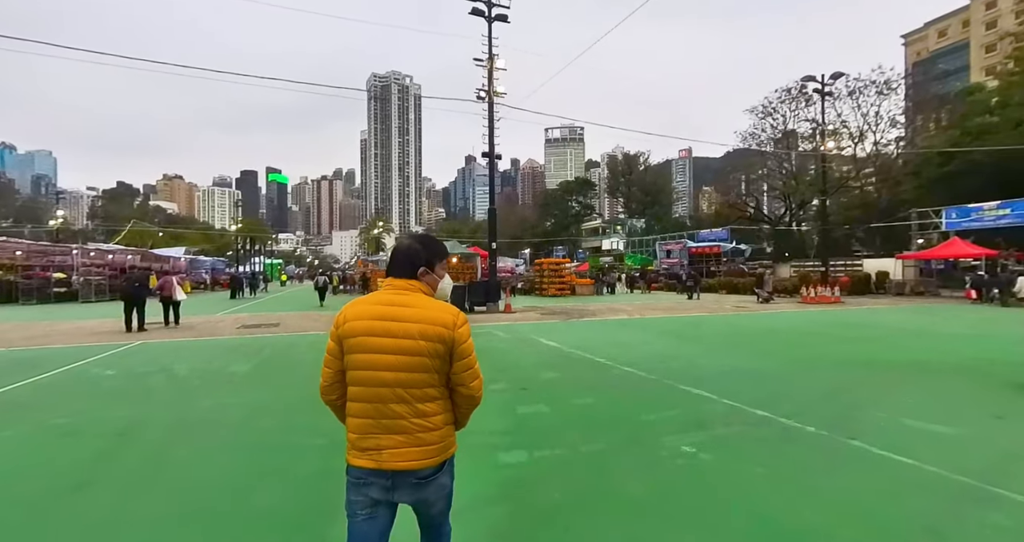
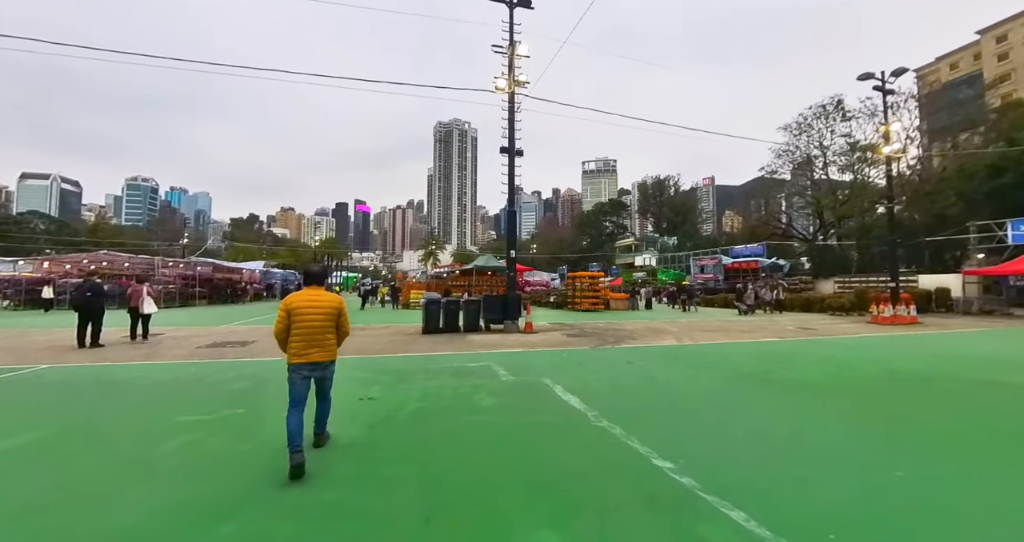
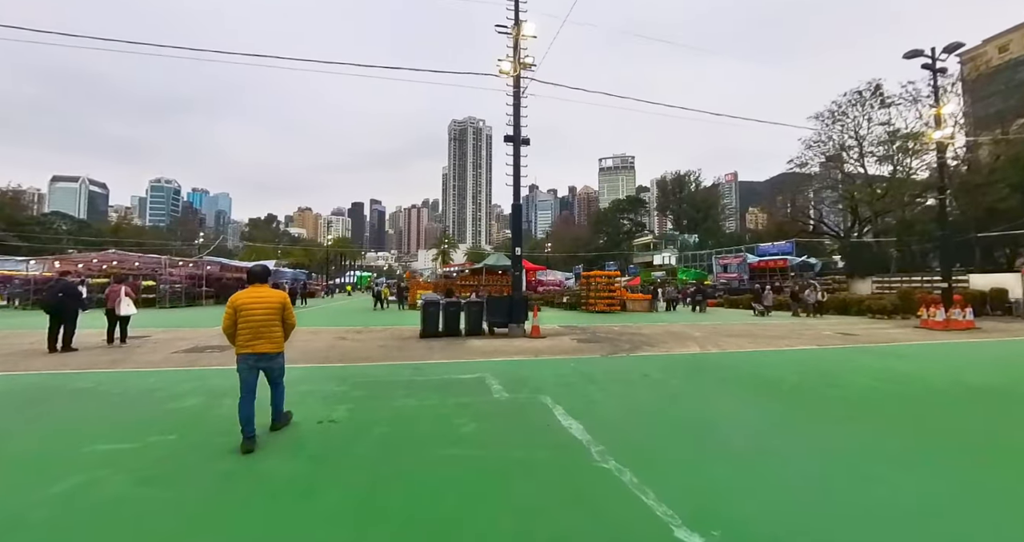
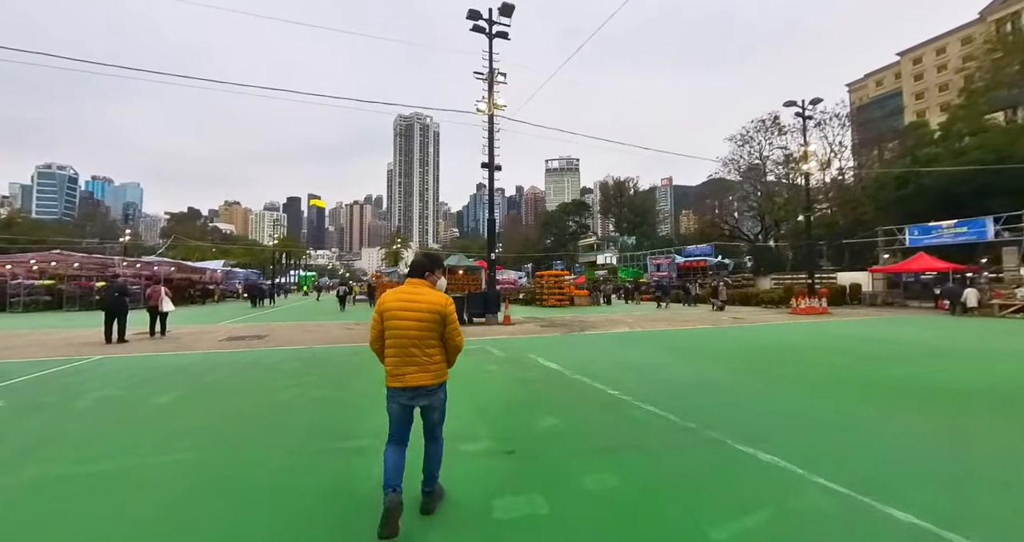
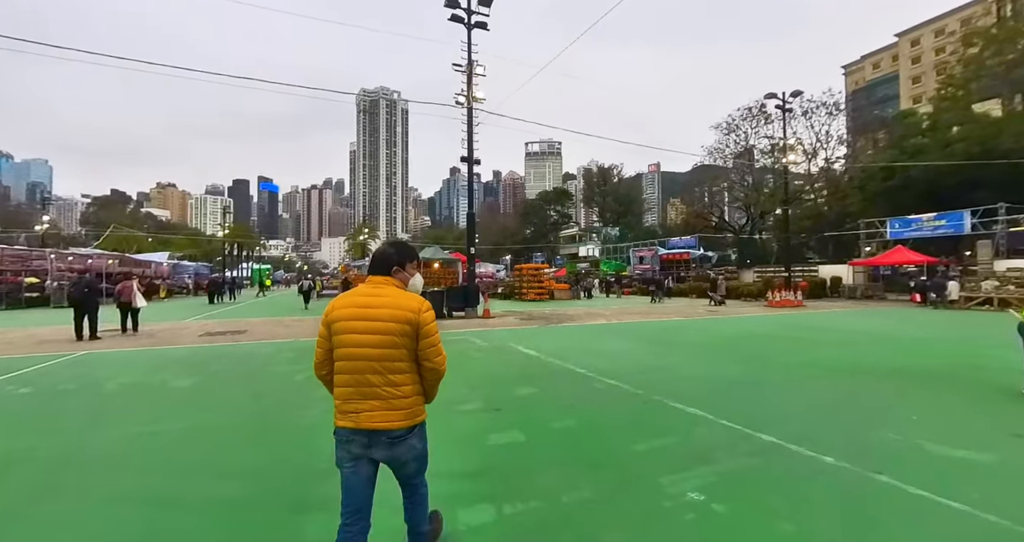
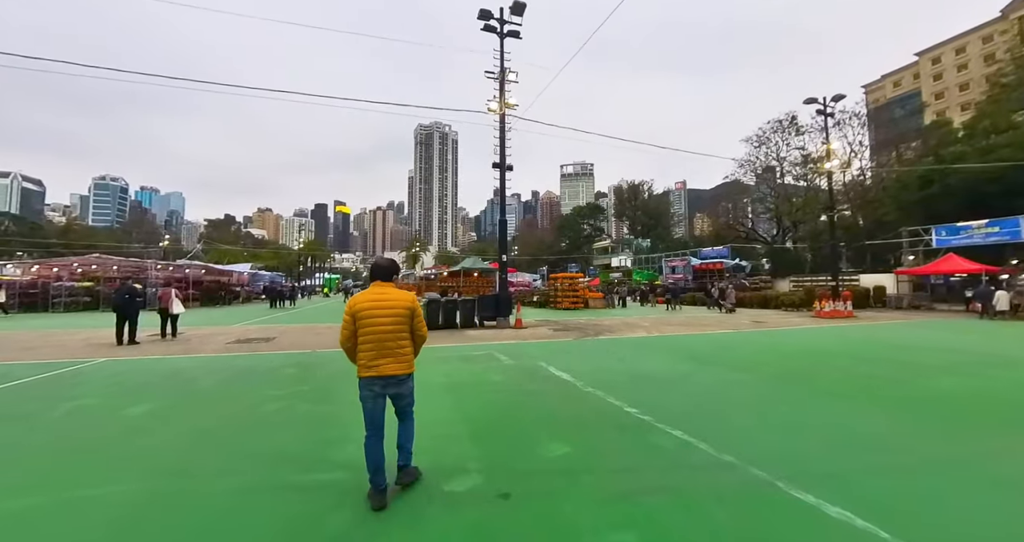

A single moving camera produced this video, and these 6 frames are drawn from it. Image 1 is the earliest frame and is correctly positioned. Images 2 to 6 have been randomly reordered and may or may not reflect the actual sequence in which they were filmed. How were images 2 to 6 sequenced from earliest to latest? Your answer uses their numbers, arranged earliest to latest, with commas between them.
5, 4, 6, 2, 3
